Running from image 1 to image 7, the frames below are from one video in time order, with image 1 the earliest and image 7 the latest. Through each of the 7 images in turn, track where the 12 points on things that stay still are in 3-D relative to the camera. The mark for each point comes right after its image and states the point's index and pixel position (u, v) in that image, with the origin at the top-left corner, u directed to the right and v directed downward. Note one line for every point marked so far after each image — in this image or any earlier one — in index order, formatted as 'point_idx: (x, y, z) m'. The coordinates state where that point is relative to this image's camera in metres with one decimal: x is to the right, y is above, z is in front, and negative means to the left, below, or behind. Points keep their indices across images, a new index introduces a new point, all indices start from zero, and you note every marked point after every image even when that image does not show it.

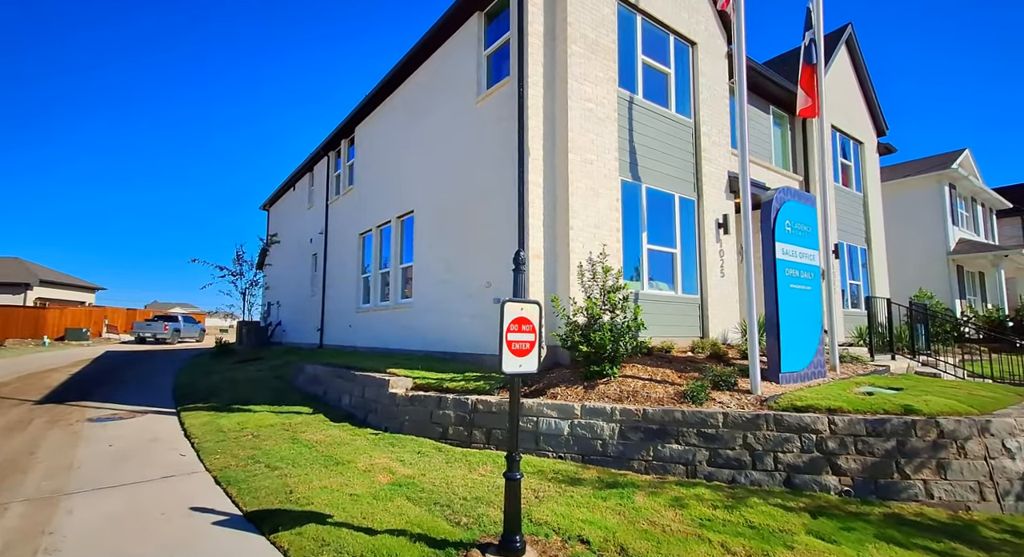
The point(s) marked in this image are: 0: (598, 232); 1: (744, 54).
0: (+1.4, +0.8, +8.3) m
1: (+3.2, +3.1, +6.9) m
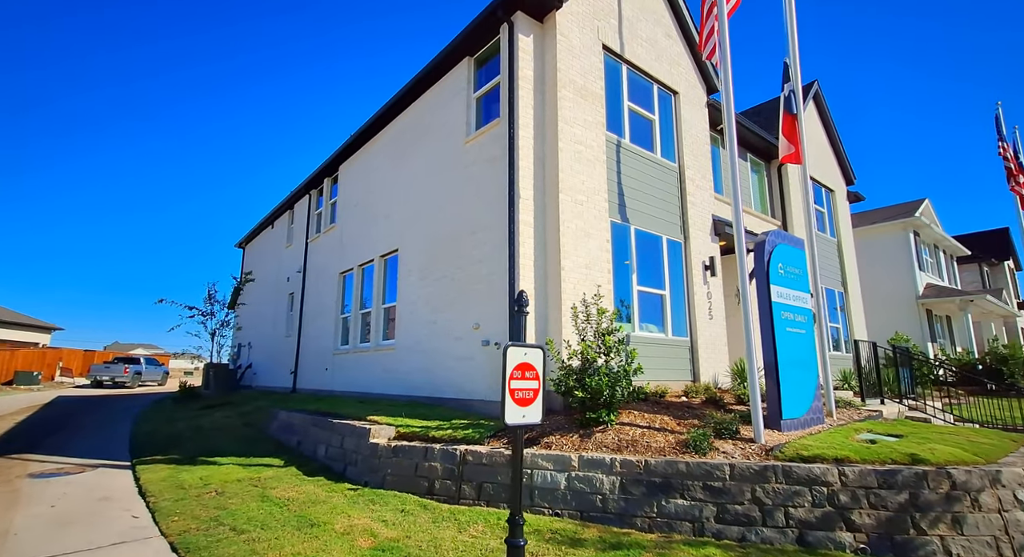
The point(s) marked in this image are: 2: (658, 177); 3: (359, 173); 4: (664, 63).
0: (+1.2, +0.1, +8.2) m
1: (+3.1, +2.5, +7.1) m
2: (+2.9, +2.1, +10.3) m
3: (-4.1, +2.9, +13.7) m
4: (+3.3, +4.7, +11.0) m
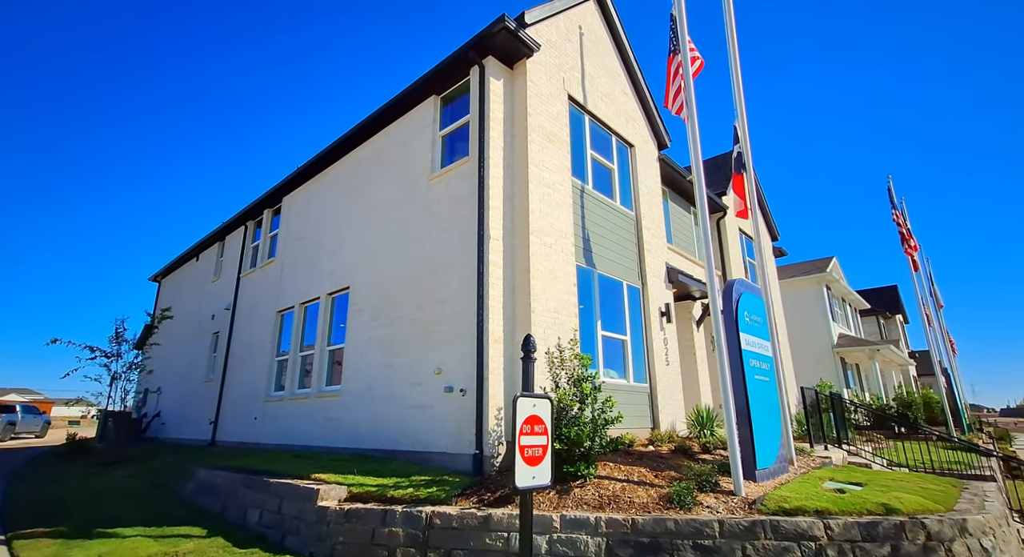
0: (+0.7, -0.6, +8.0) m
1: (+2.7, +1.8, +7.3) m
2: (+2.1, +1.1, +10.5) m
3: (-5.3, +1.8, +13.0) m
4: (+2.4, +3.6, +11.4) m
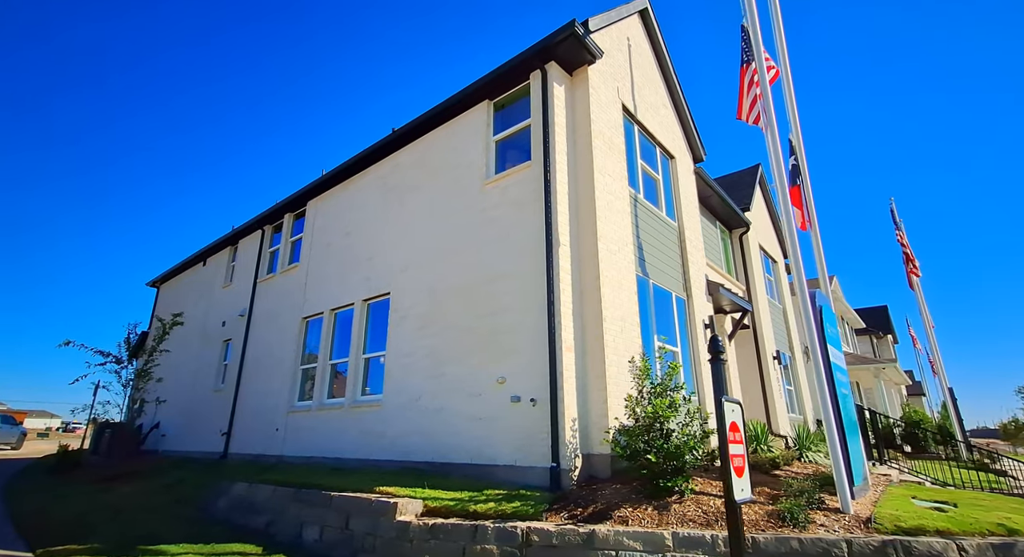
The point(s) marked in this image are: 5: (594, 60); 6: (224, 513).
0: (+1.7, -0.7, +7.7) m
1: (+3.8, +1.7, +7.2) m
2: (+3.1, +0.9, +10.3) m
3: (-4.4, +1.7, +12.6) m
4: (+3.4, +3.4, +11.4) m
5: (+1.4, +3.7, +8.6) m
6: (-4.7, -3.8, +8.2) m
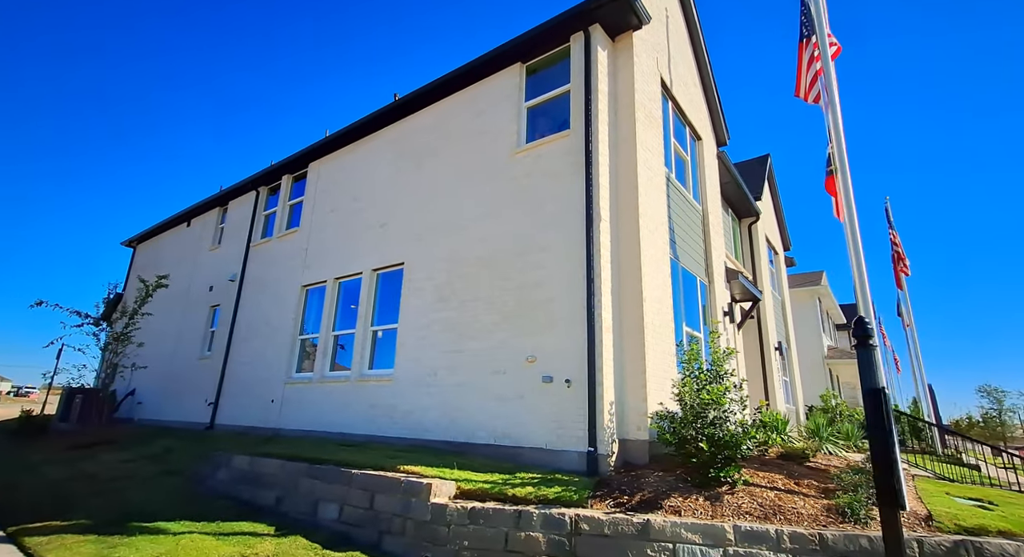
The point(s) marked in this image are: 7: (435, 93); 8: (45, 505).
0: (+2.2, -0.4, +7.4) m
1: (+4.4, +1.8, +6.9) m
2: (+3.5, +1.2, +10.0) m
3: (-4.0, +2.5, +11.9) m
4: (+3.9, +3.7, +11.0) m
5: (+2.1, +4.1, +8.1) m
6: (-4.4, -3.2, +7.7) m
7: (-1.5, +3.7, +10.0) m
8: (-6.6, -3.2, +7.2) m
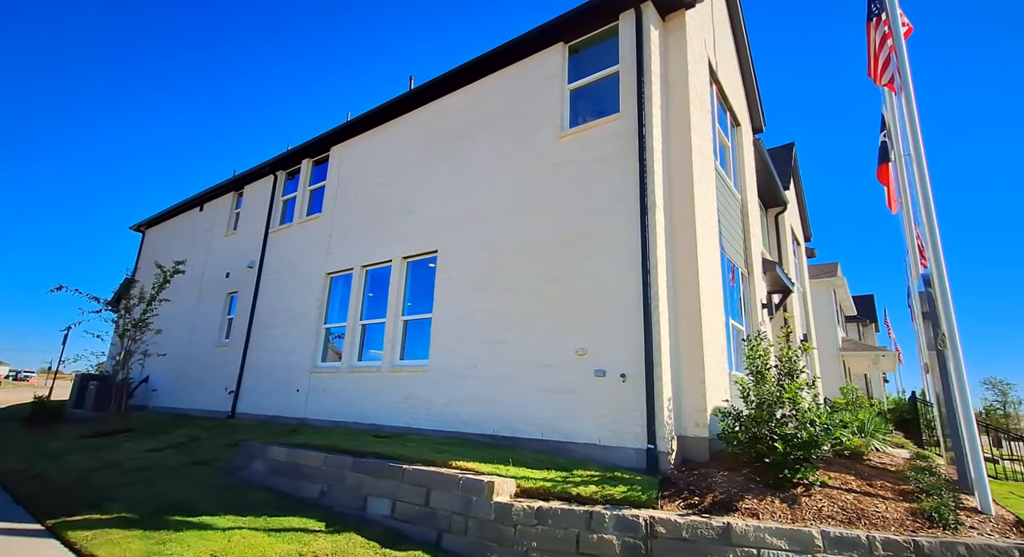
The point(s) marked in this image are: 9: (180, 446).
0: (+2.8, -0.3, +7.1) m
1: (+5.1, +1.9, +6.6) m
2: (+4.2, +1.4, +9.6) m
3: (-3.3, +2.8, +11.5) m
4: (+4.6, +3.9, +10.6) m
5: (+2.8, +4.2, +7.8) m
6: (-3.7, -3.0, +7.5) m
7: (-0.8, +3.9, +9.6) m
8: (-5.9, -3.0, +6.9) m
9: (-6.4, -3.2, +9.8) m
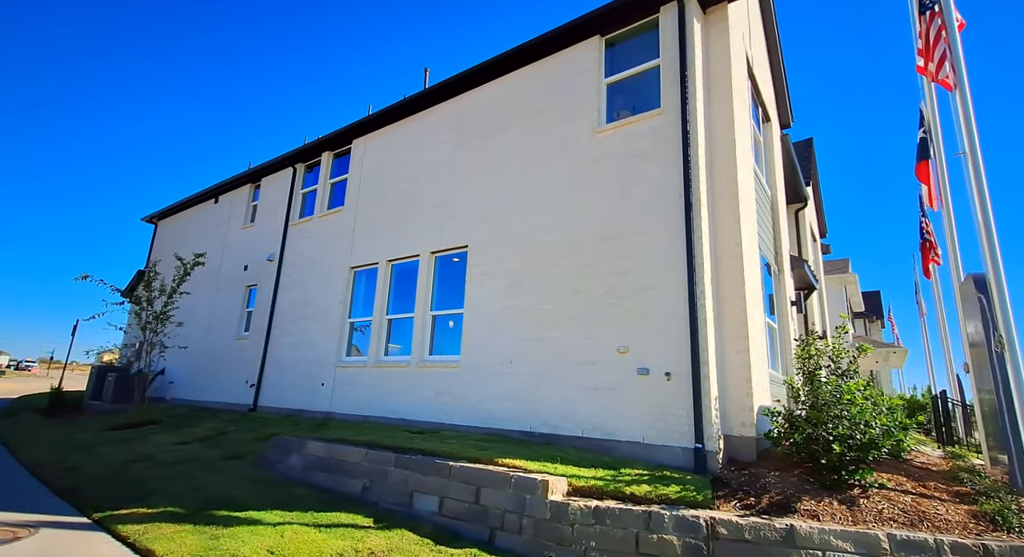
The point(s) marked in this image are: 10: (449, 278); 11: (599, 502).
0: (+3.4, -0.3, +7.0) m
1: (+5.7, +1.9, +6.5) m
2: (+4.8, +1.5, +9.6) m
3: (-2.7, +2.9, +11.4) m
4: (+5.2, +4.0, +10.5) m
5: (+3.4, +4.3, +7.6) m
6: (-3.2, -2.9, +7.4) m
7: (-0.2, +4.0, +9.5) m
8: (-5.4, -2.9, +6.9) m
9: (-5.8, -3.1, +9.8) m
10: (-1.2, 0.0, +9.5) m
11: (+0.9, -2.2, +5.0) m
